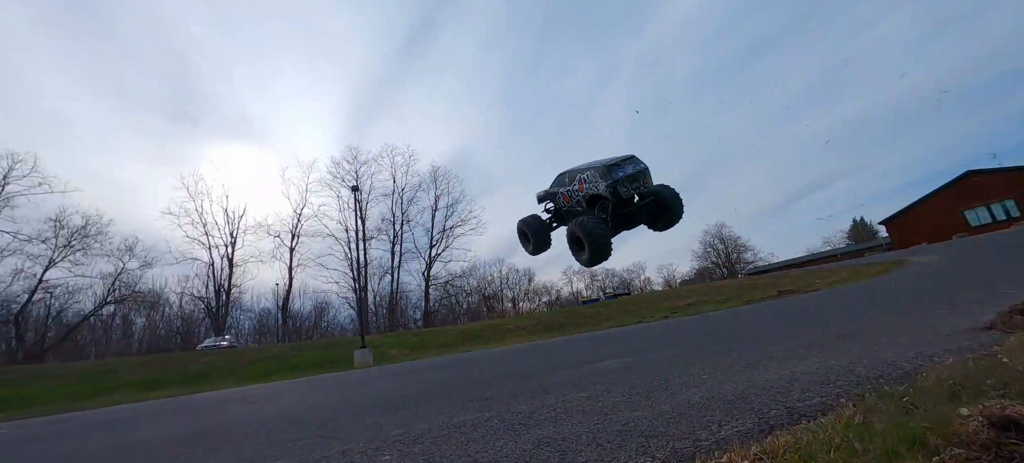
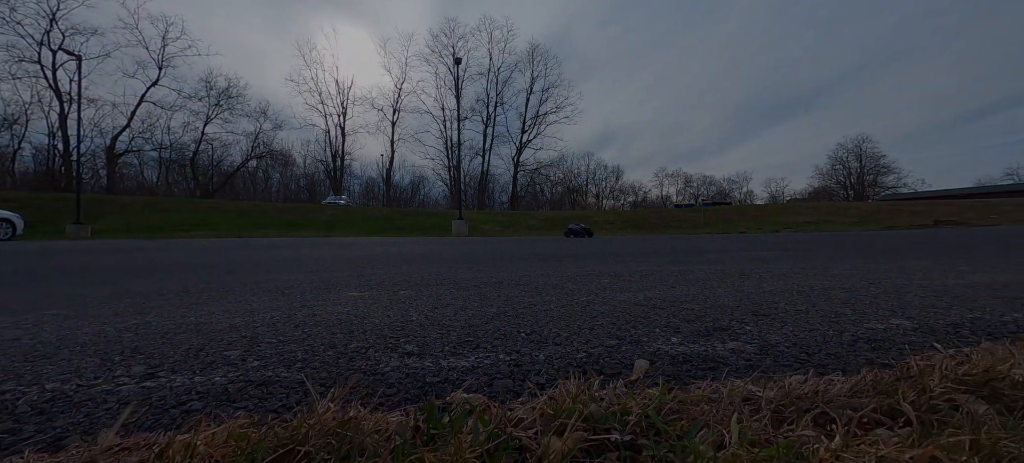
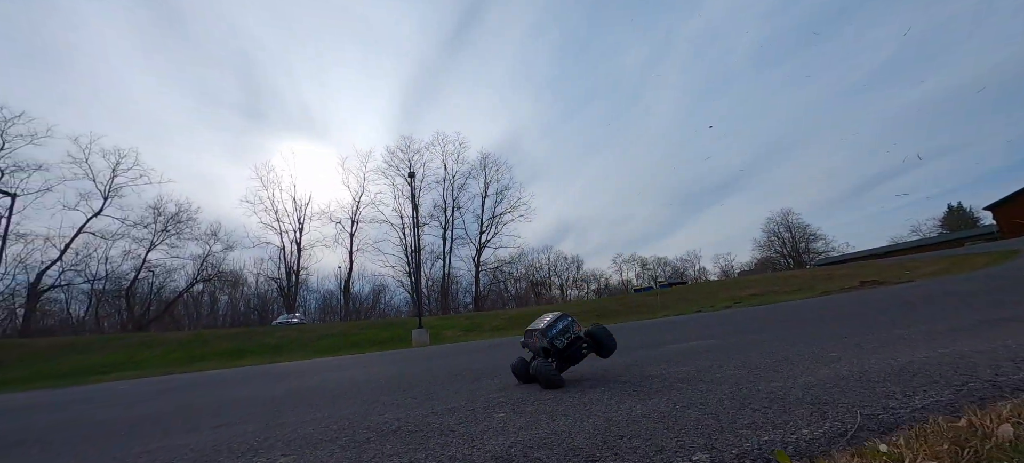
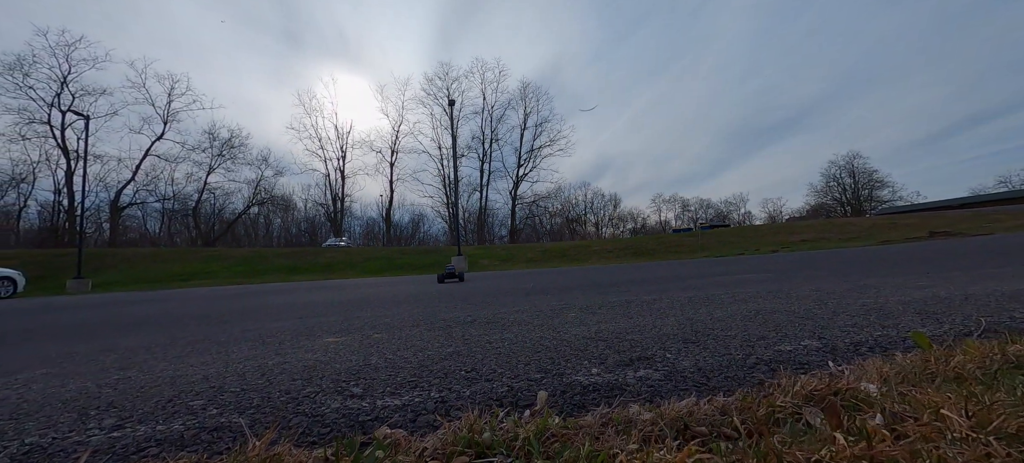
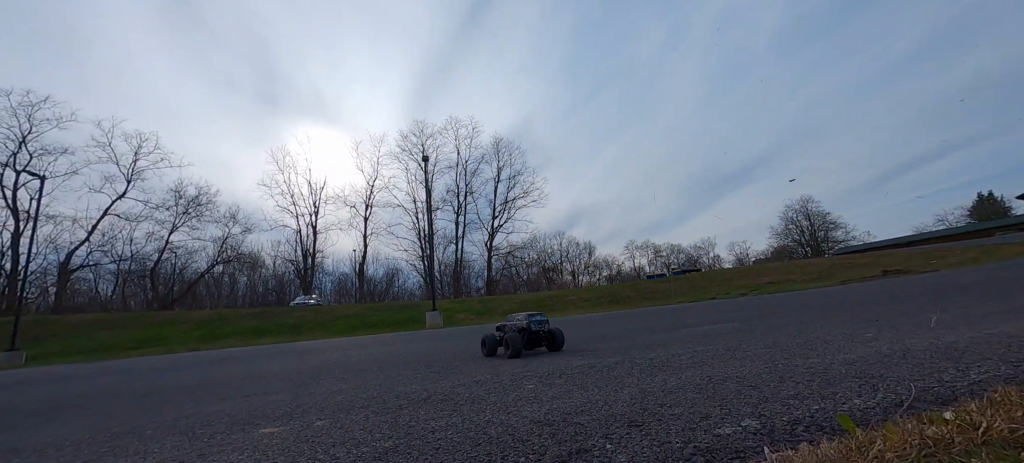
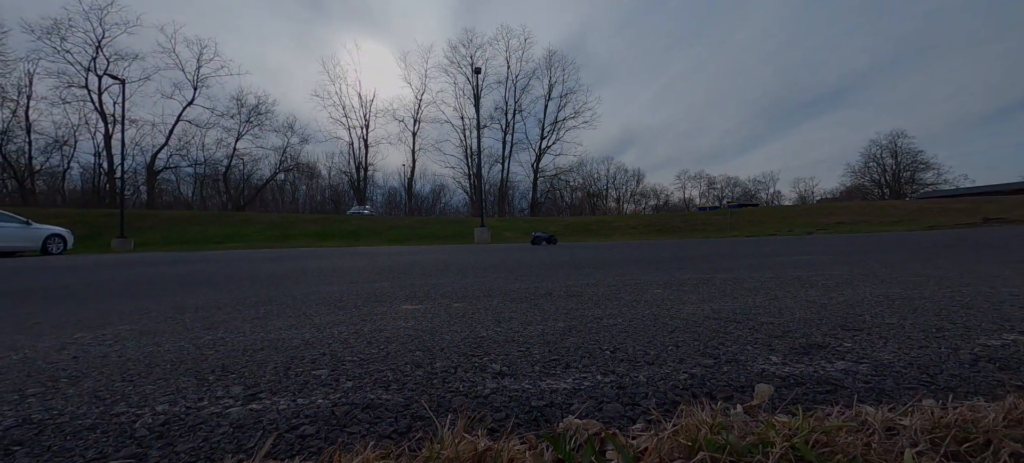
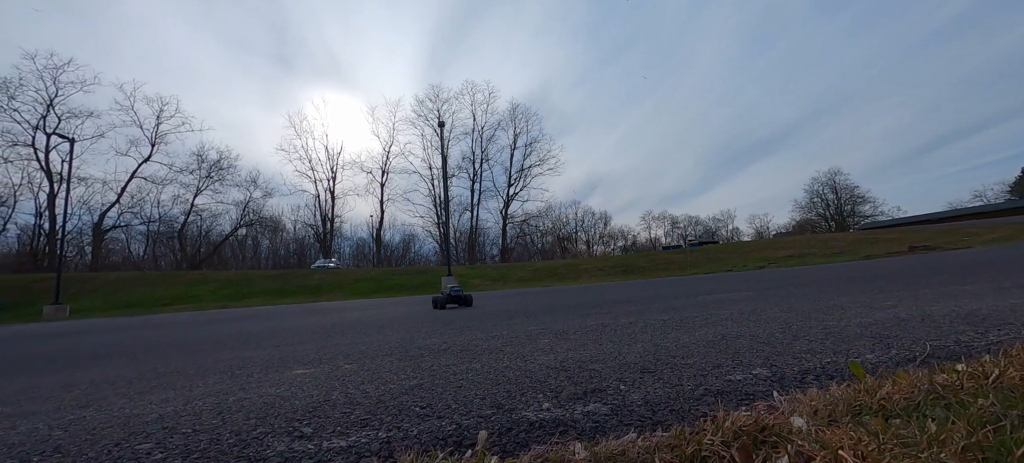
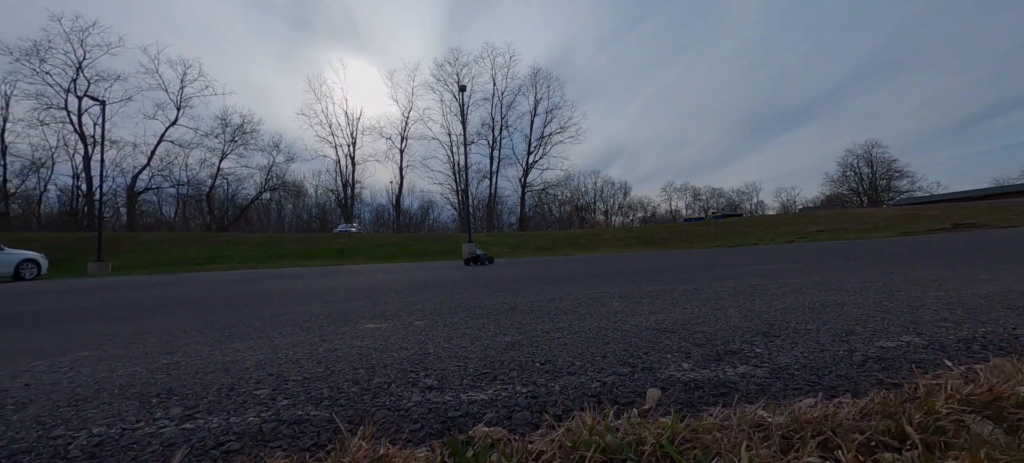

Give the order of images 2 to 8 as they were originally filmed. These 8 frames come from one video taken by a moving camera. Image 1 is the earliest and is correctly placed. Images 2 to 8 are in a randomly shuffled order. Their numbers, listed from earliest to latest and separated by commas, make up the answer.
3, 5, 7, 4, 8, 6, 2
